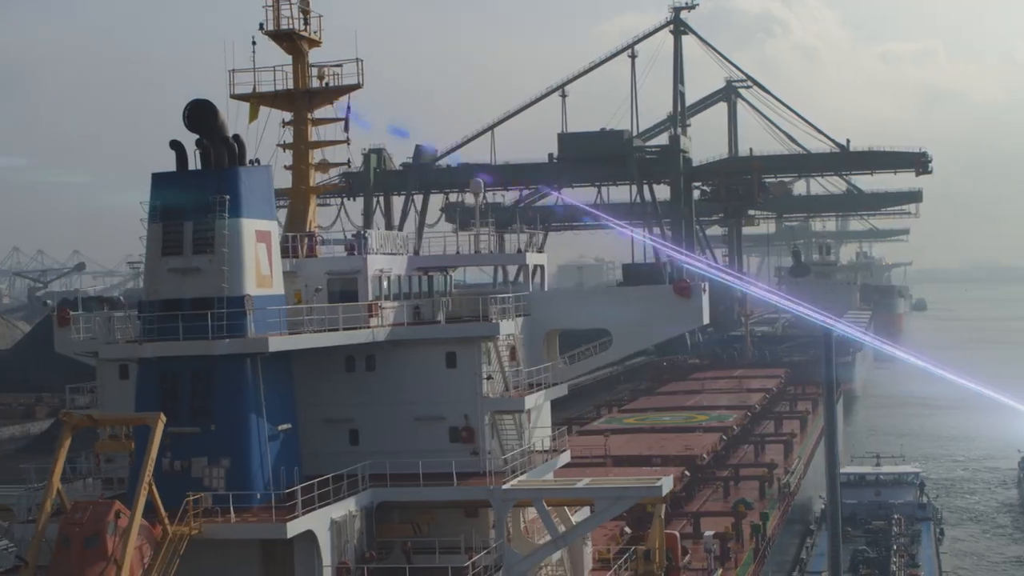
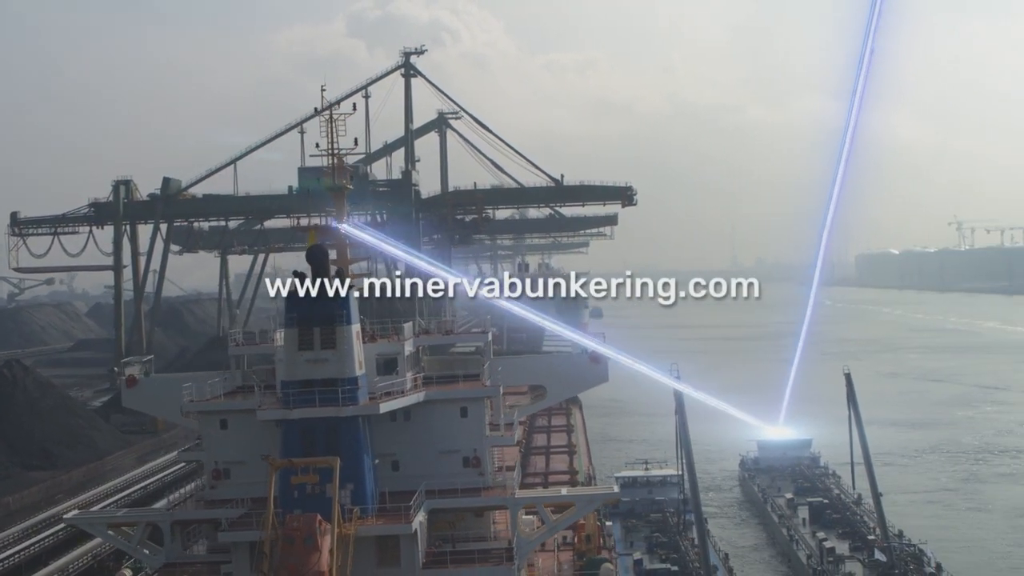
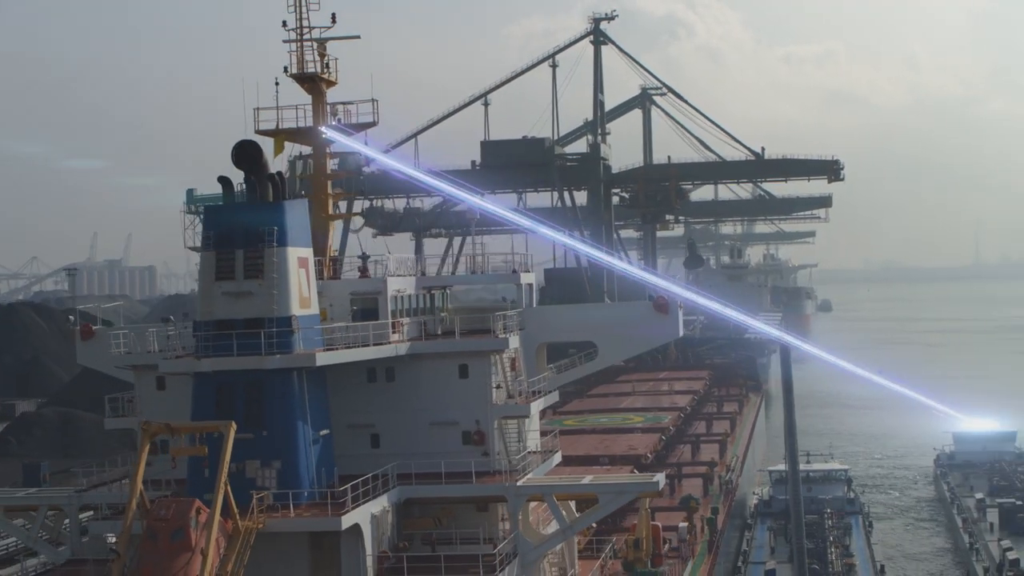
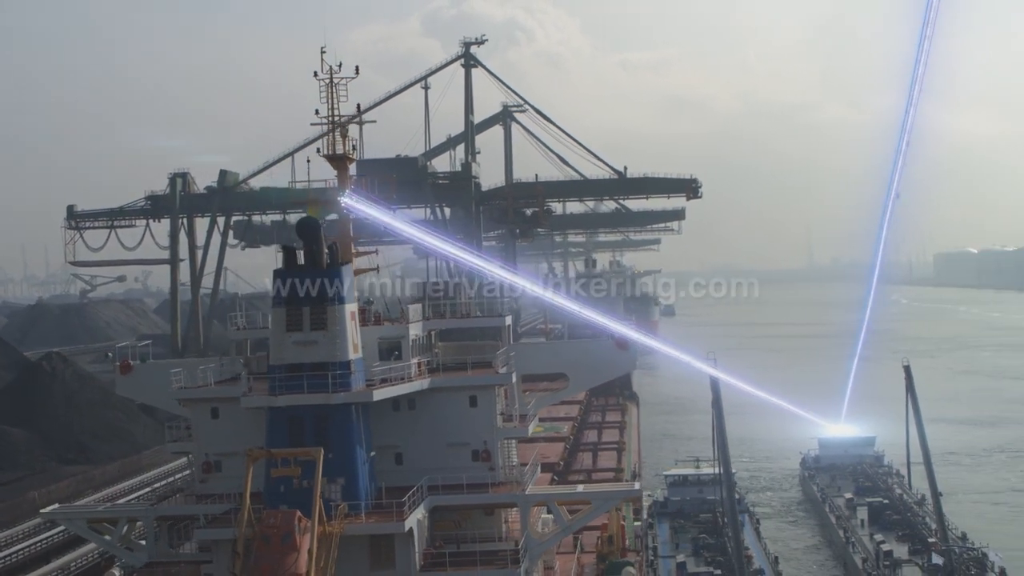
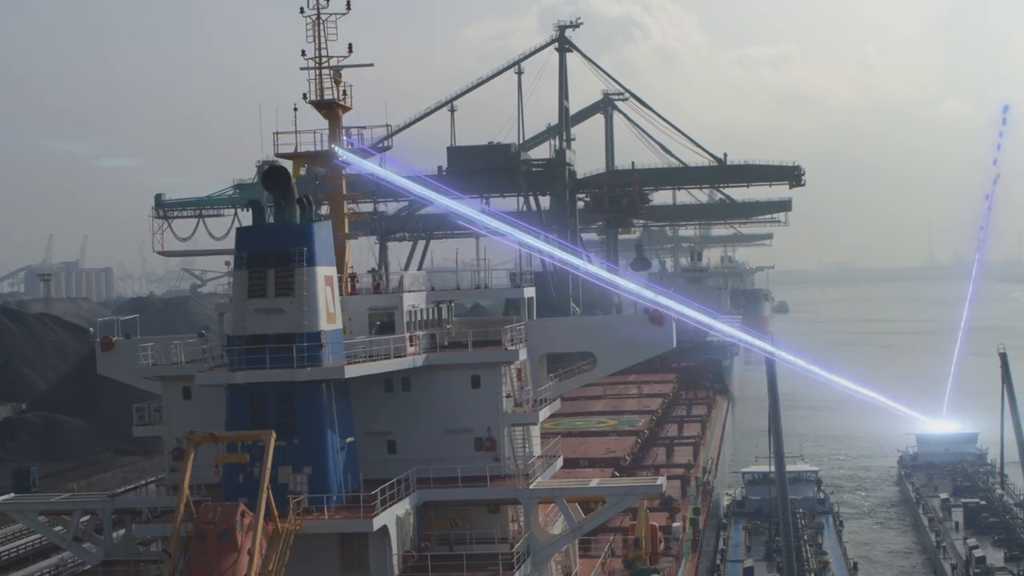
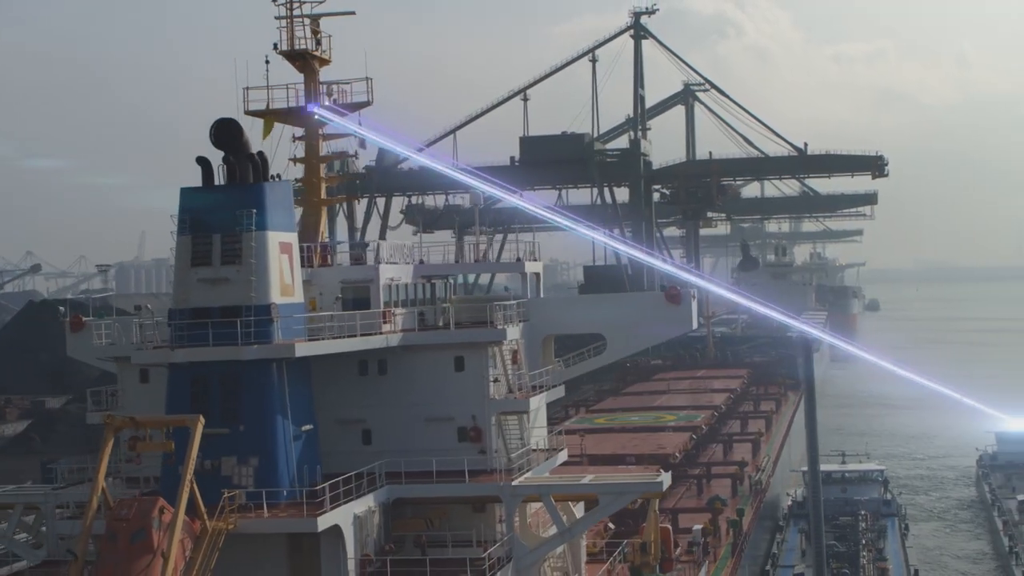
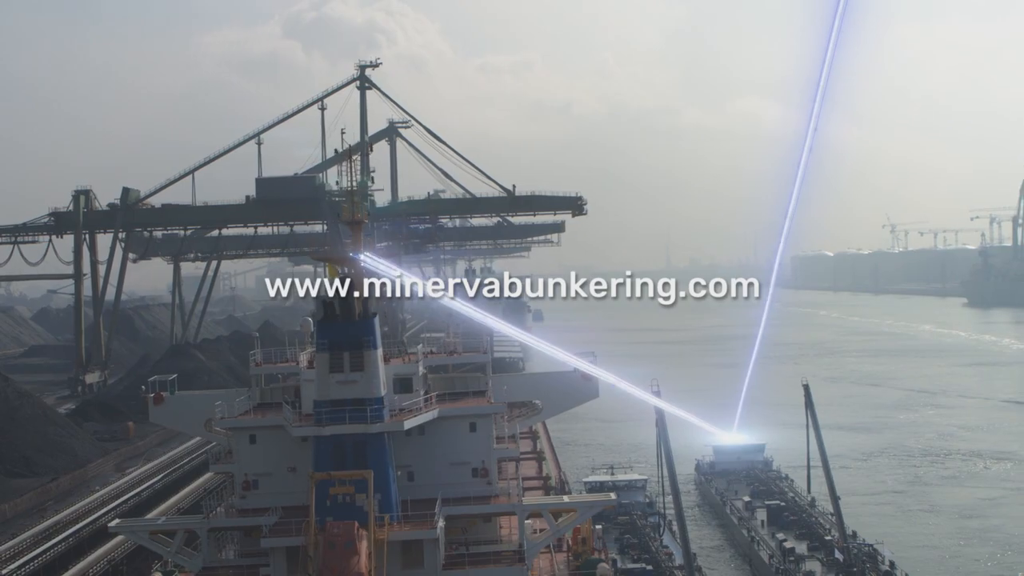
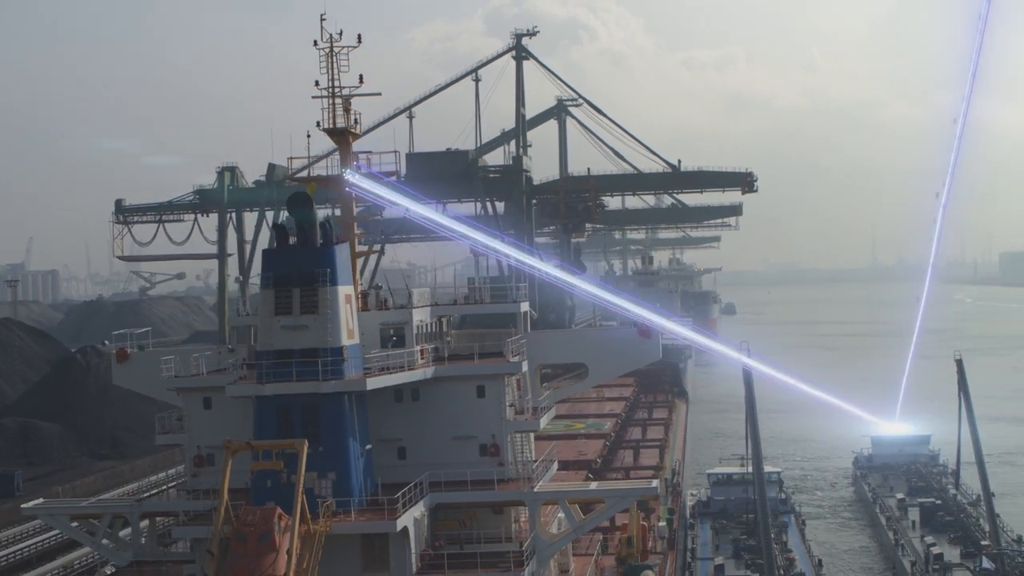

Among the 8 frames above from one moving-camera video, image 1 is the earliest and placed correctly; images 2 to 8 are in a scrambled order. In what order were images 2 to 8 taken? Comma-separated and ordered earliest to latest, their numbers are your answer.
6, 3, 5, 8, 4, 2, 7
